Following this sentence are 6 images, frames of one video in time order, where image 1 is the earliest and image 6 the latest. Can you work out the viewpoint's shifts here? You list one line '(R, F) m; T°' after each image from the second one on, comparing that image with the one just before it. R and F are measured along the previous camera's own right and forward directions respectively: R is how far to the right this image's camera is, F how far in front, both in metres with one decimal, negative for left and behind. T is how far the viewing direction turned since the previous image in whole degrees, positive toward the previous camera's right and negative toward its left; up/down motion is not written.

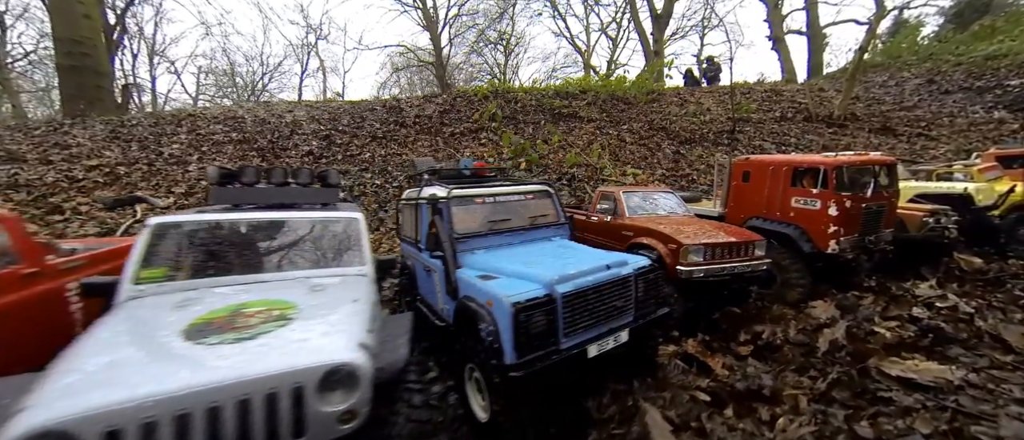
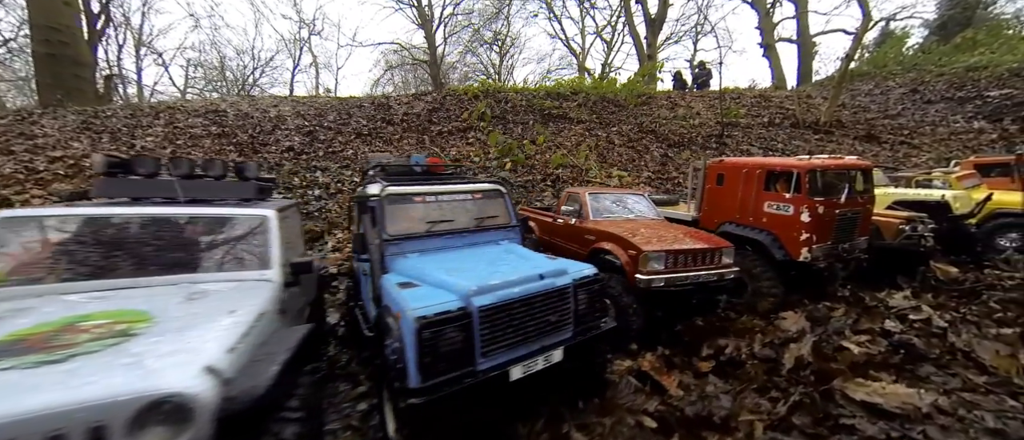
(+0.5, +0.3) m; +1°
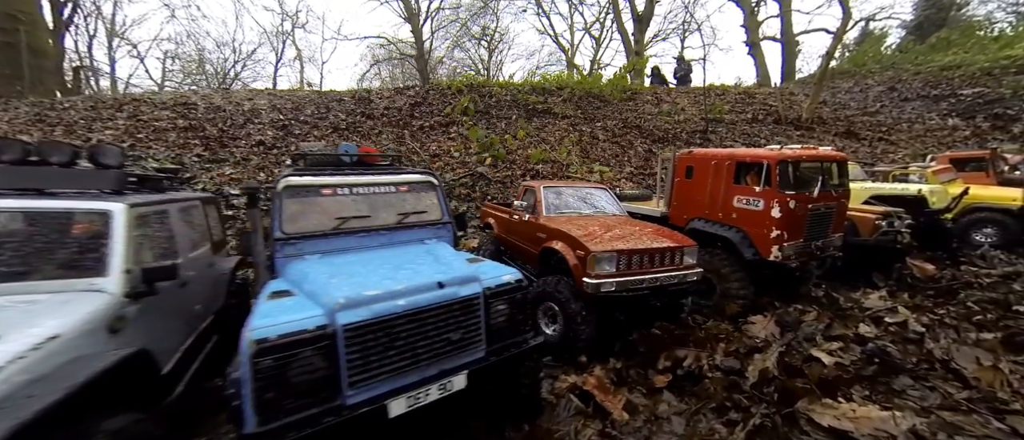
(+0.5, +0.5) m; +2°
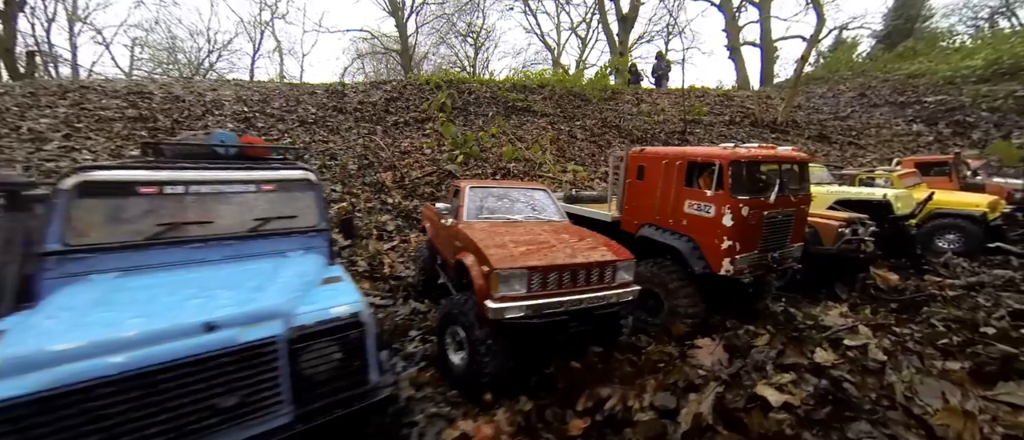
(+0.7, +0.6) m; +2°
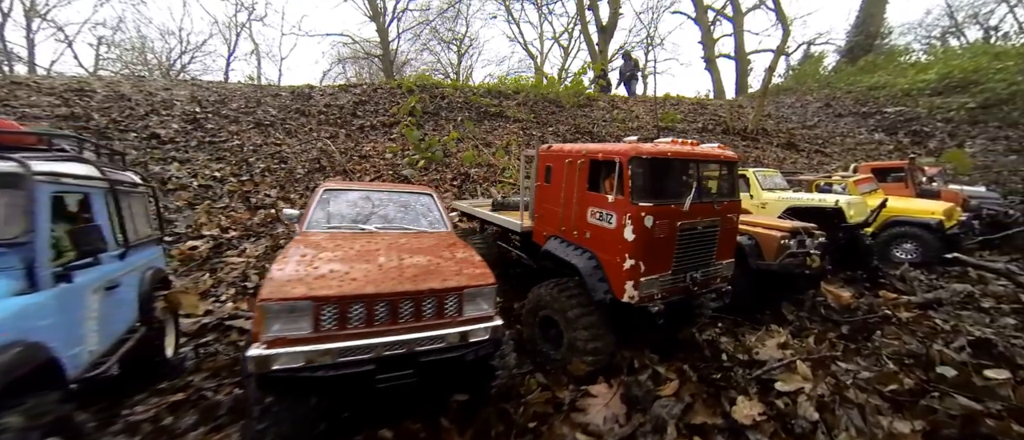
(+1.1, +0.8) m; +3°
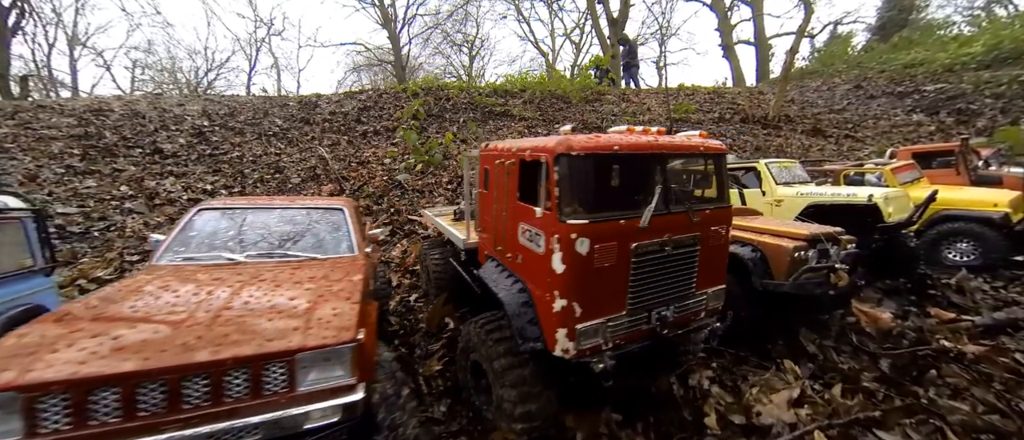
(+0.8, +0.8) m; -3°
